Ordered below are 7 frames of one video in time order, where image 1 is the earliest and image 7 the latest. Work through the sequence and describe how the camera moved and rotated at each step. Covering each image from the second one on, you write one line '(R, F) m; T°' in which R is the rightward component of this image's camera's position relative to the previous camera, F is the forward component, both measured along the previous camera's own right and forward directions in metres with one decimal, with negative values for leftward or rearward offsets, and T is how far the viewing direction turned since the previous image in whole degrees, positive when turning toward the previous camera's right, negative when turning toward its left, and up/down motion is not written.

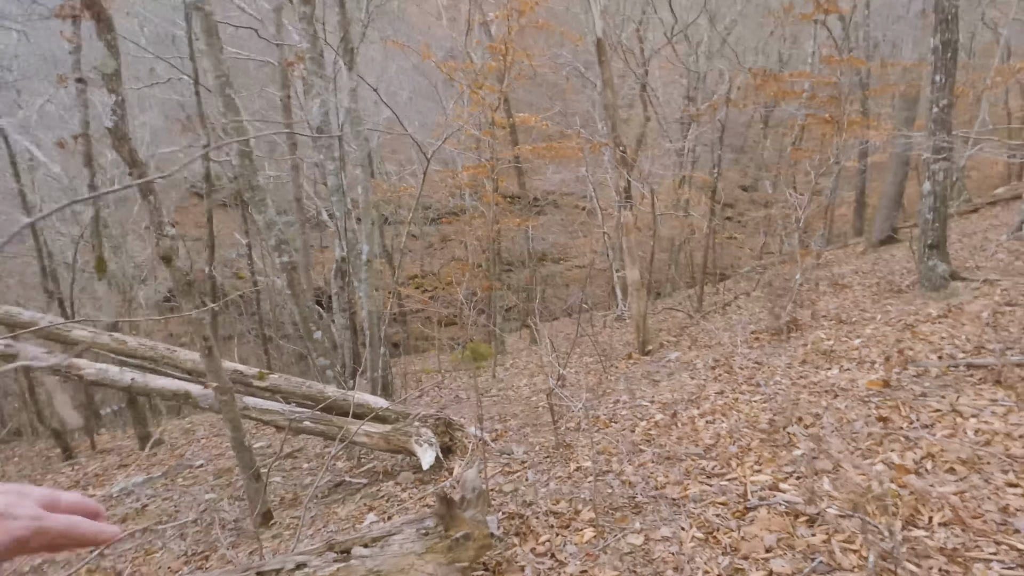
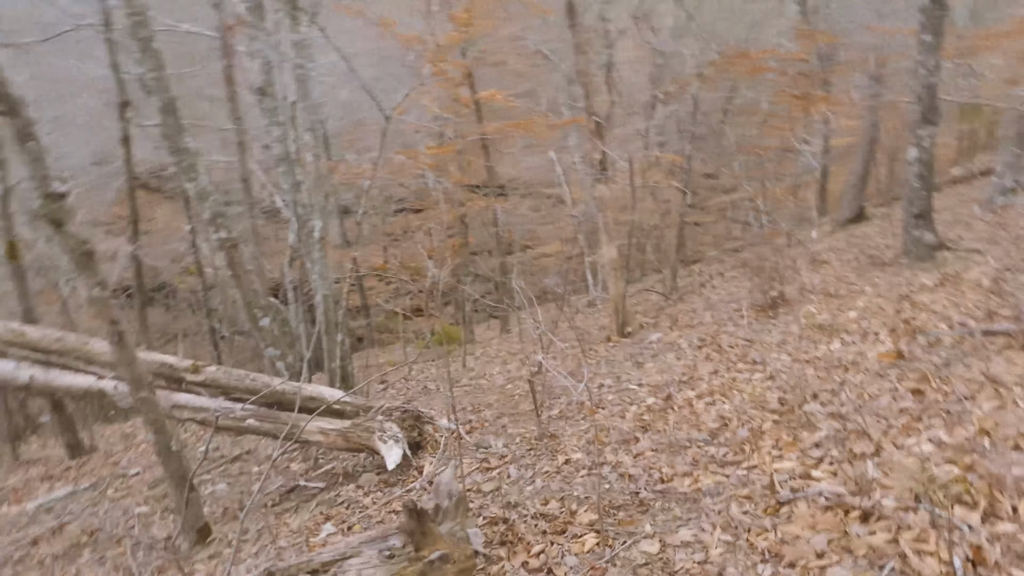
(-0.1, +0.6) m; +4°
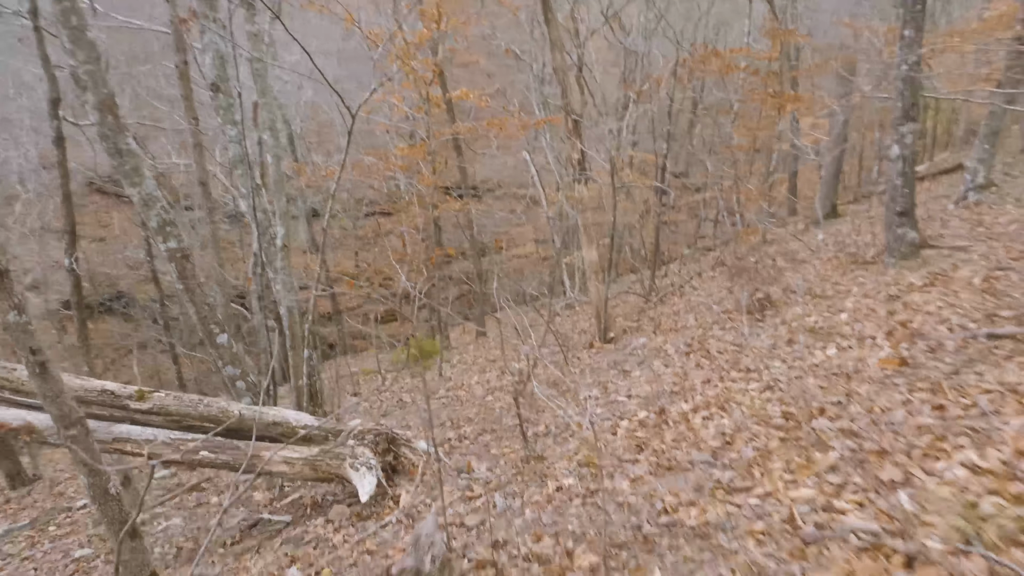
(-0.1, +0.4) m; +3°
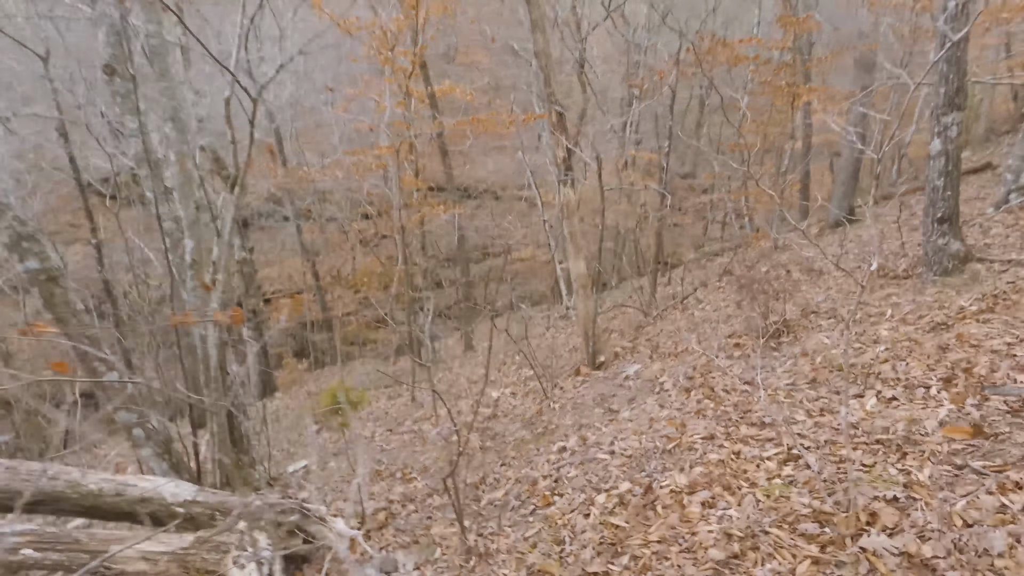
(+0.4, +1.1) m; -1°
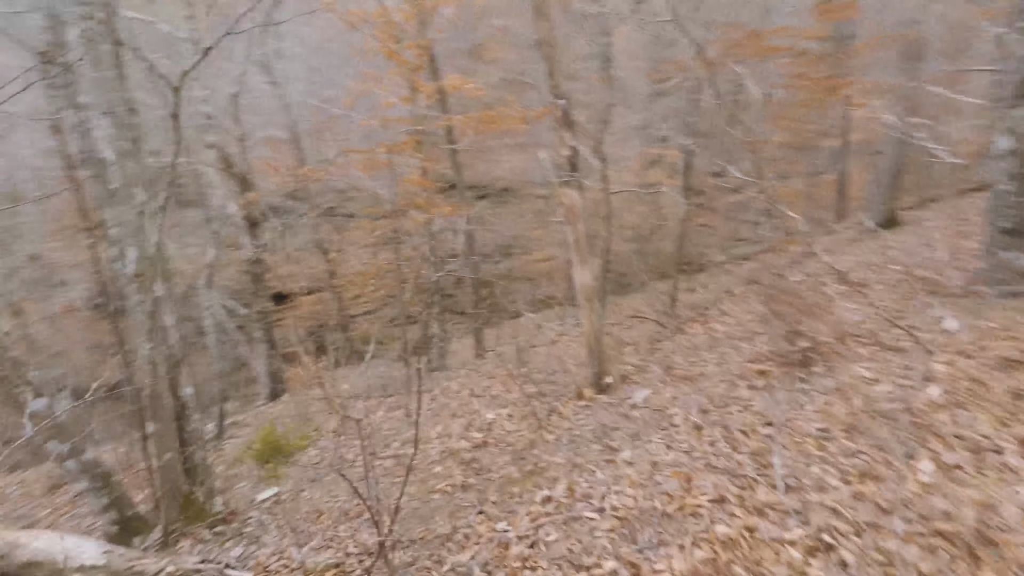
(+0.4, +0.7) m; -3°
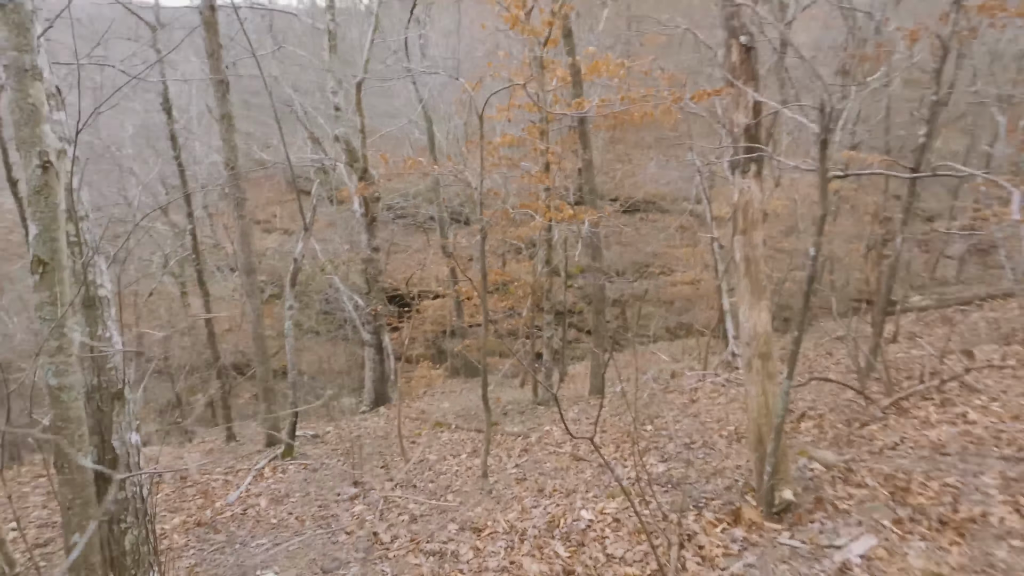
(+0.1, +2.2) m; -14°
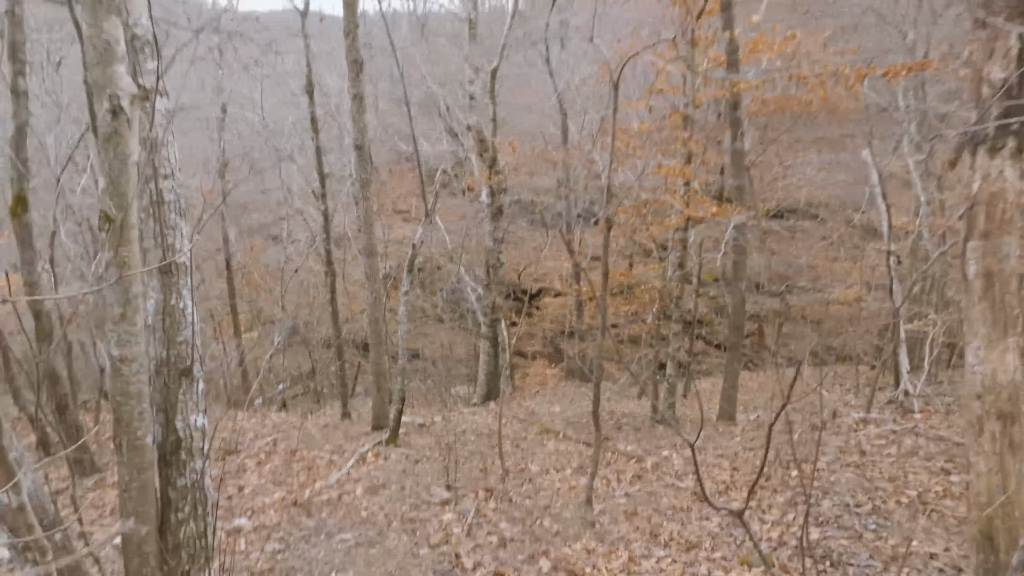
(0.0, +0.8) m; -13°
